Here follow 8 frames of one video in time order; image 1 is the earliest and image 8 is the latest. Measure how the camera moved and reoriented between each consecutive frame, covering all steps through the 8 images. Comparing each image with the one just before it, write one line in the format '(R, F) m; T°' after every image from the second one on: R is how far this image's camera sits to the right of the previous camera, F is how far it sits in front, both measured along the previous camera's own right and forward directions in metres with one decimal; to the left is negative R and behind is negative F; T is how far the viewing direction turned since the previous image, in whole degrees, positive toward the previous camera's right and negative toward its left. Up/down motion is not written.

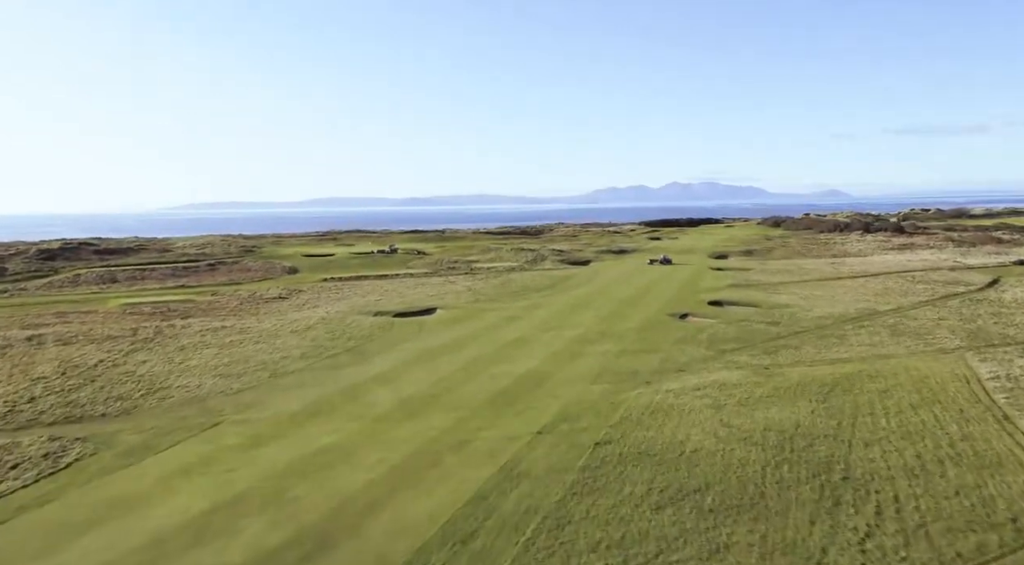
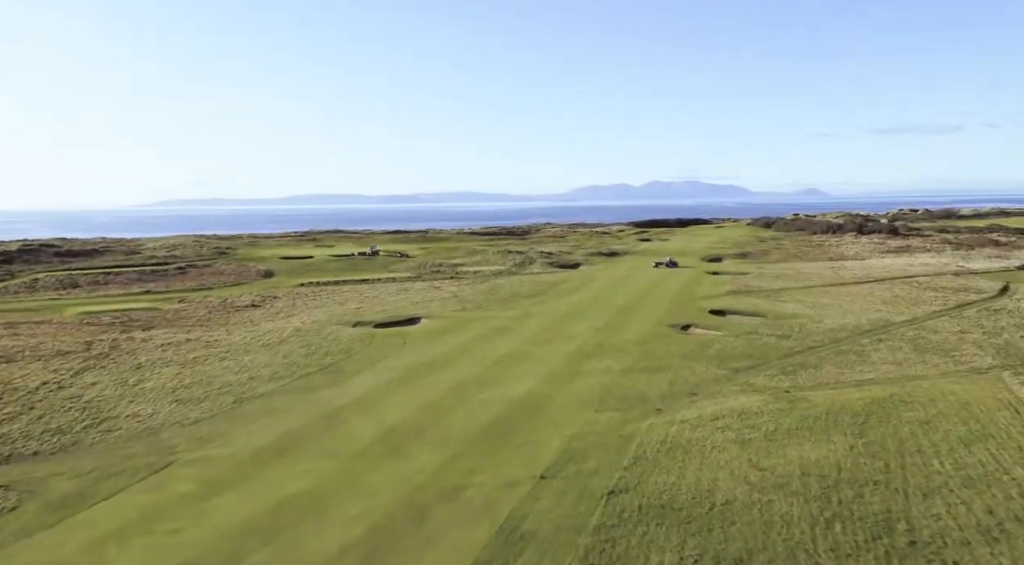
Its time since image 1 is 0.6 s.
(-0.3, +2.0) m; +1°
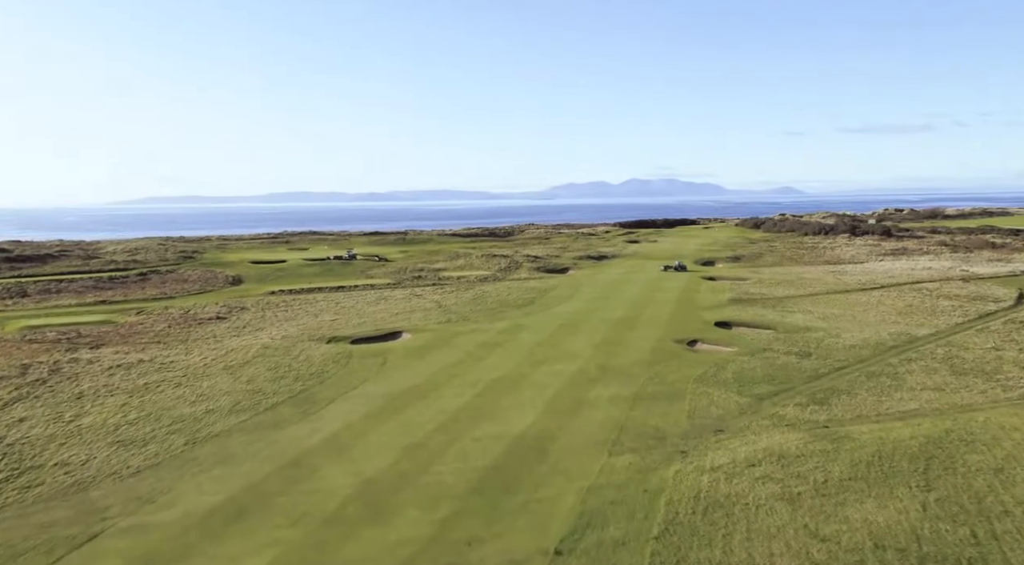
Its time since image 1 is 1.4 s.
(-0.4, +2.4) m; +2°
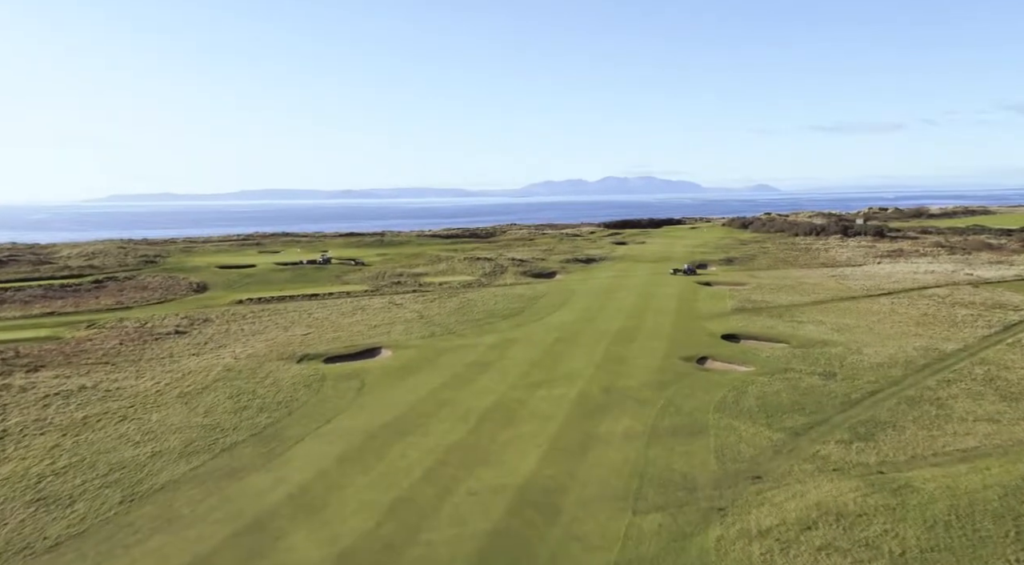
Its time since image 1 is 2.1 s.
(-0.5, +2.4) m; +2°
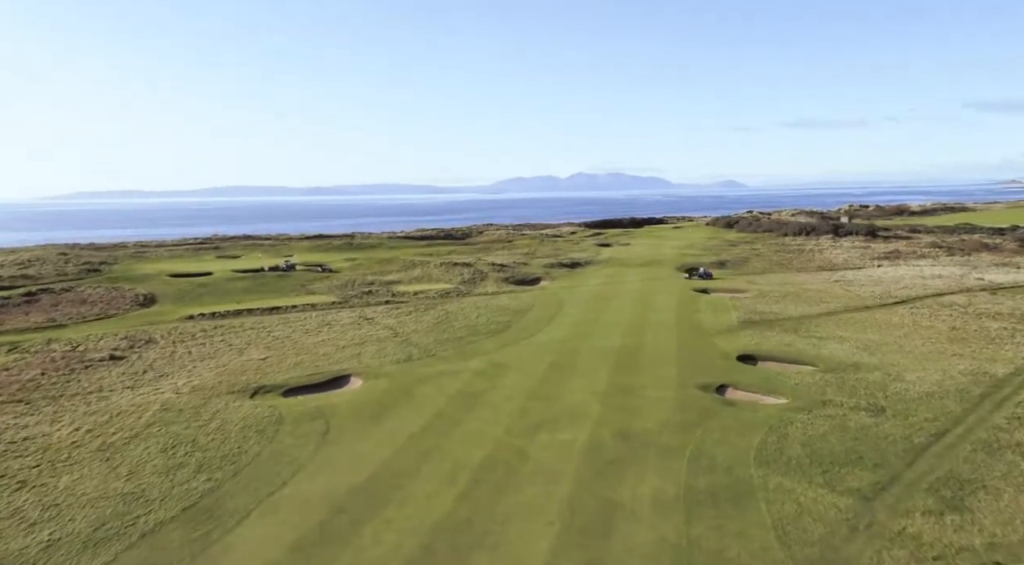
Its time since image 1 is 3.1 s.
(-0.5, +3.2) m; +2°
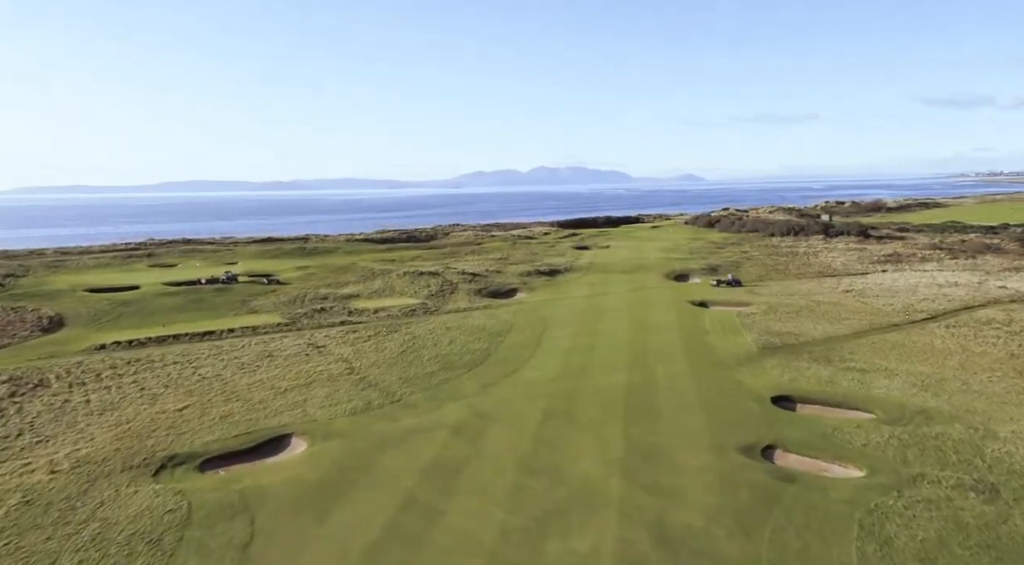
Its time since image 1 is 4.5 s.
(-0.6, +4.6) m; +3°
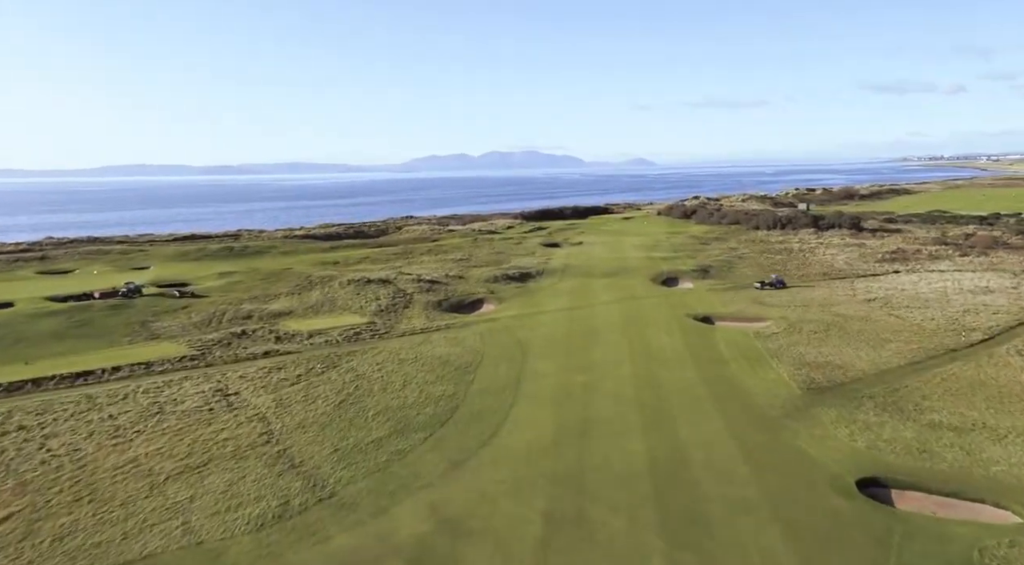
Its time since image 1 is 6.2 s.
(-0.5, +5.9) m; +4°
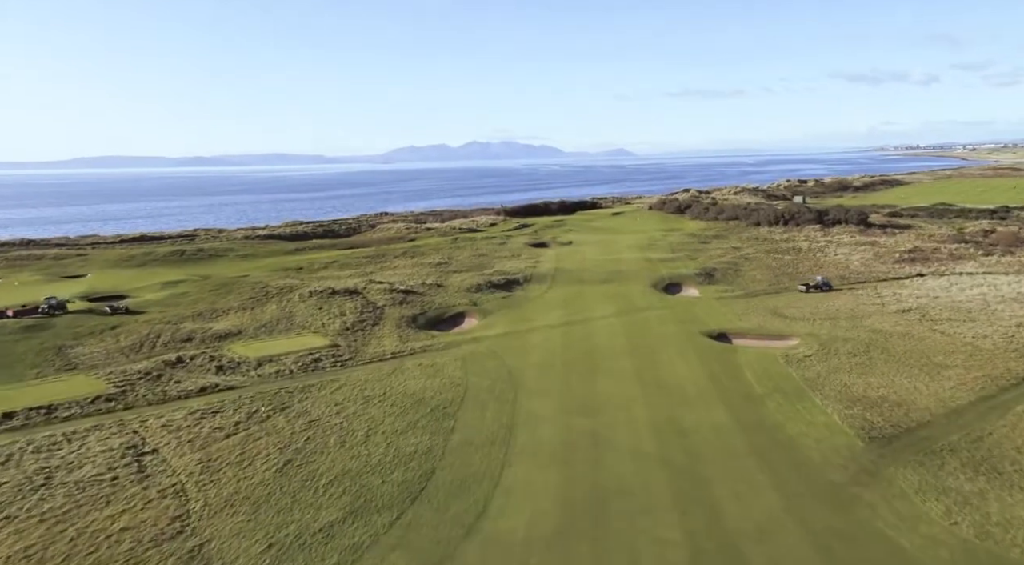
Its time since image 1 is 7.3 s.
(-0.2, +3.9) m; +2°
